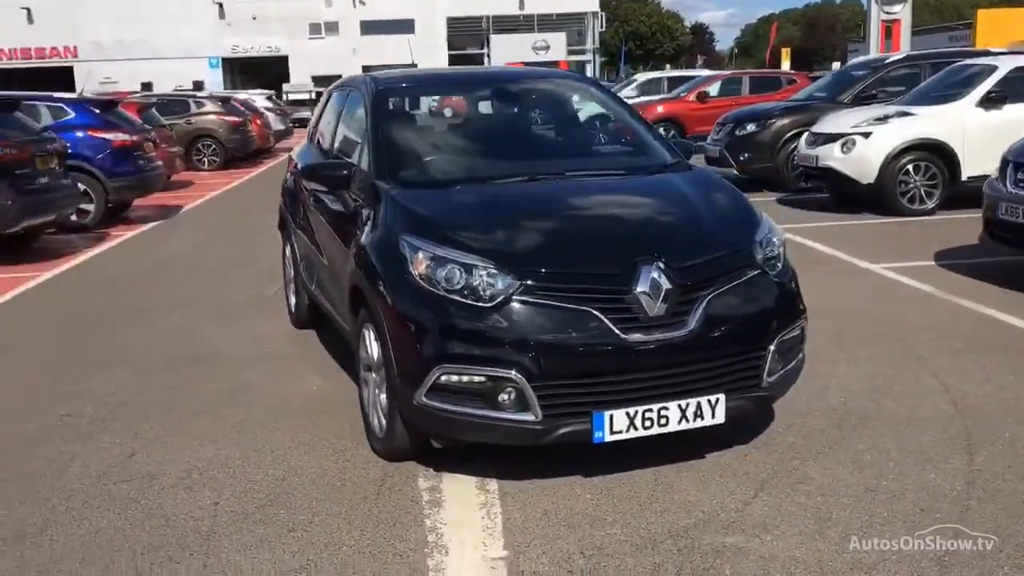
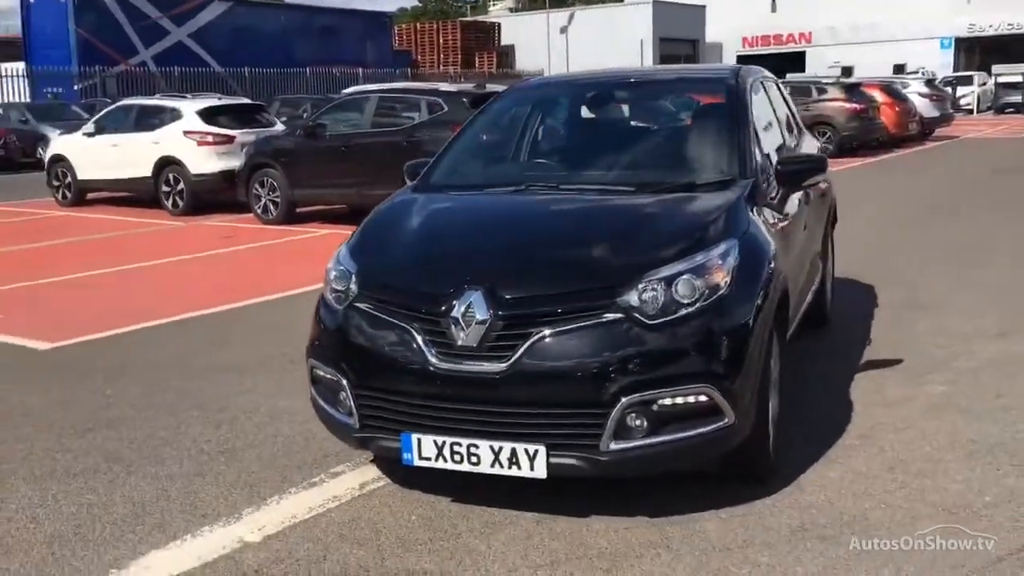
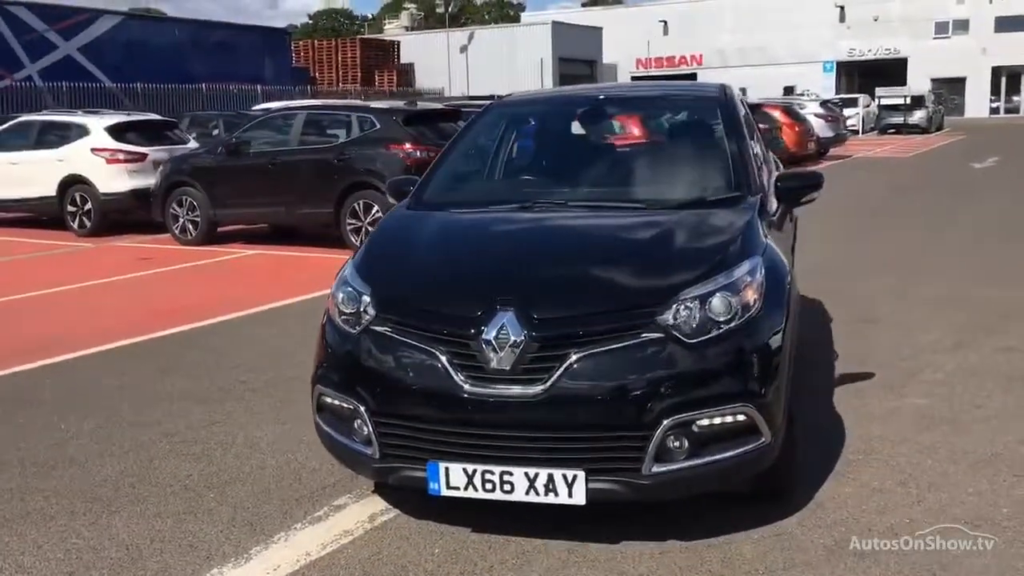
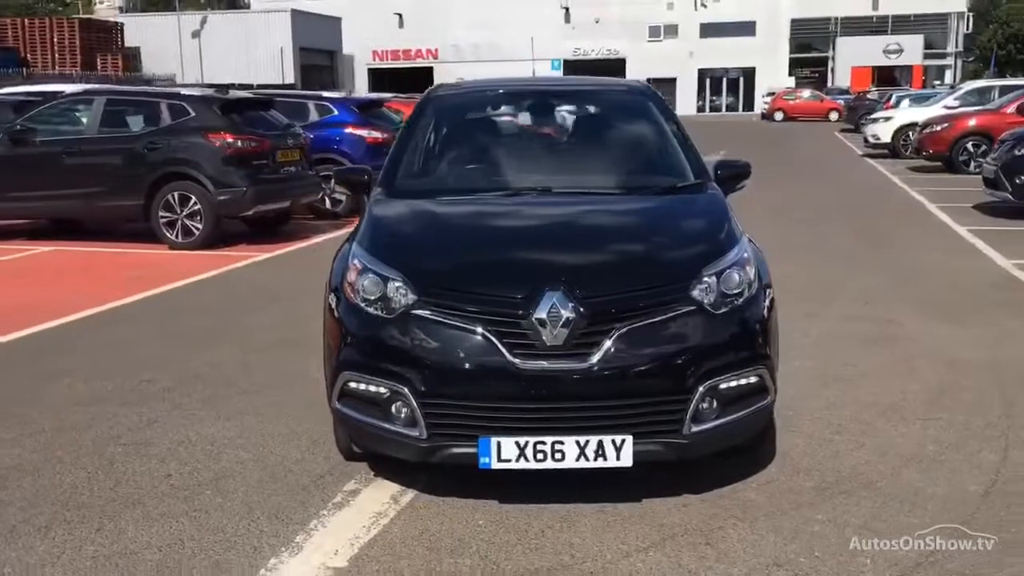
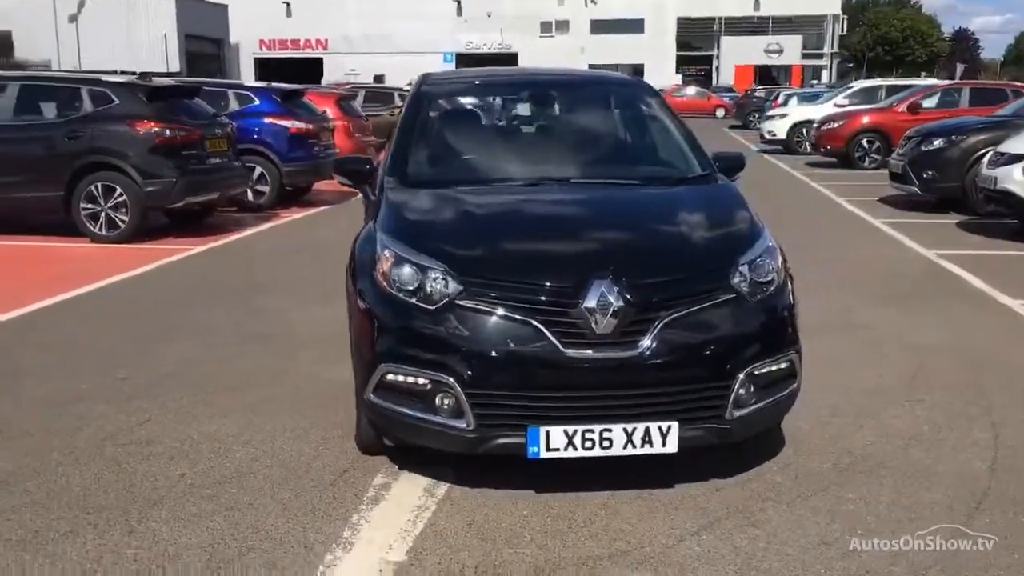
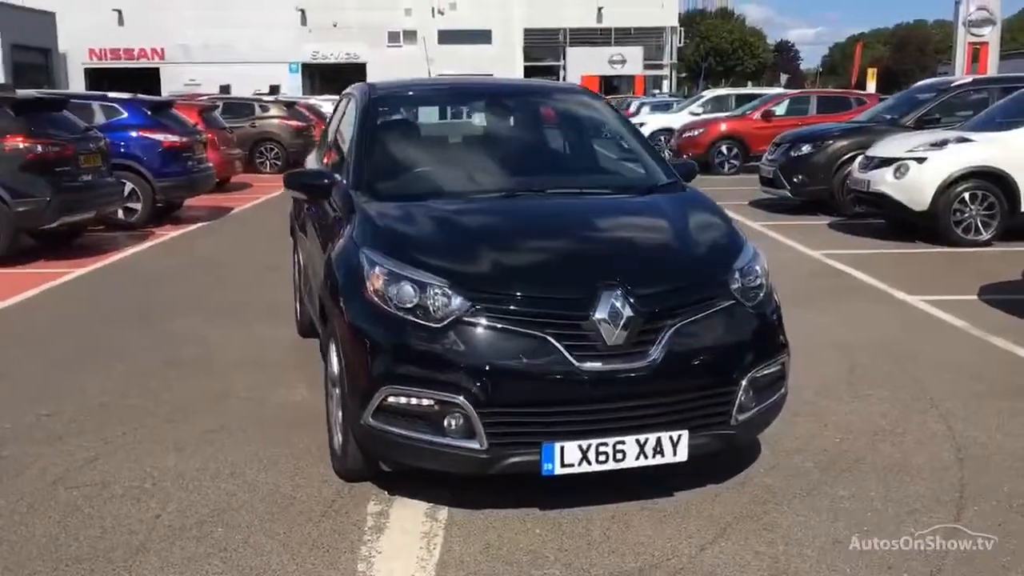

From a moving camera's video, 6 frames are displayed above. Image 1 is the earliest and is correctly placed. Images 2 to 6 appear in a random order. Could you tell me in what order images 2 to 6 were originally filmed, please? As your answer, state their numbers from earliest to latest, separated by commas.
6, 5, 4, 3, 2
